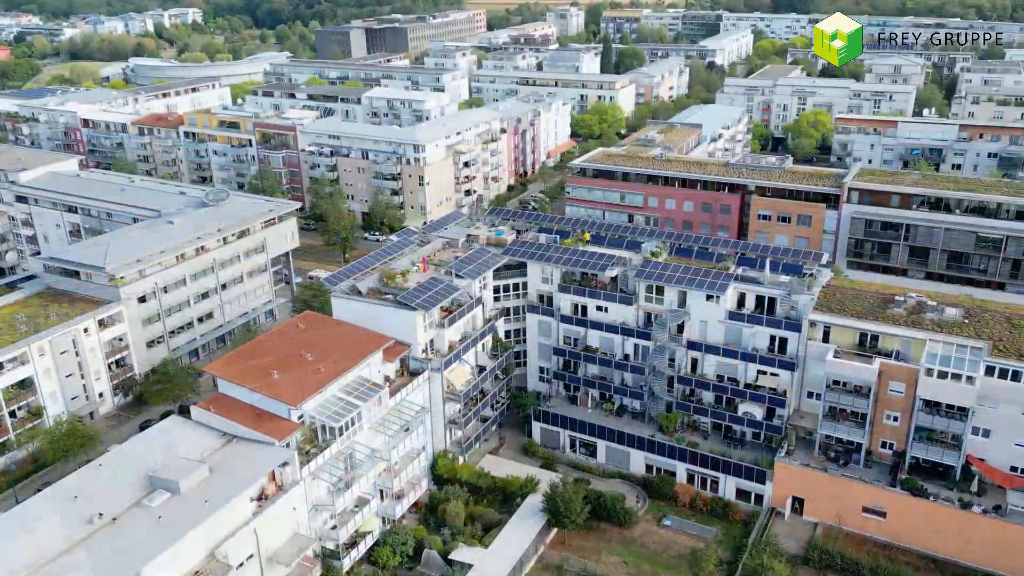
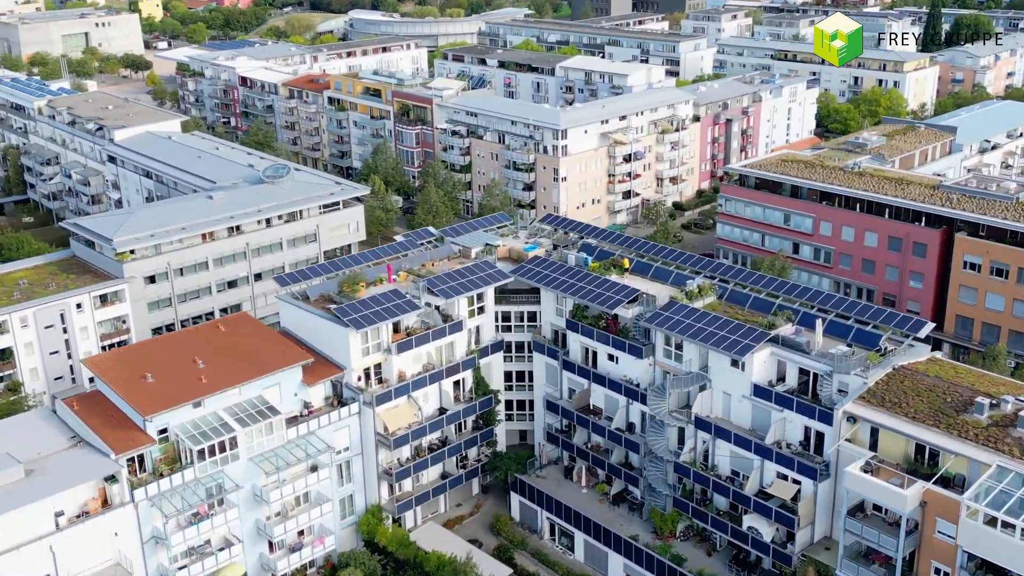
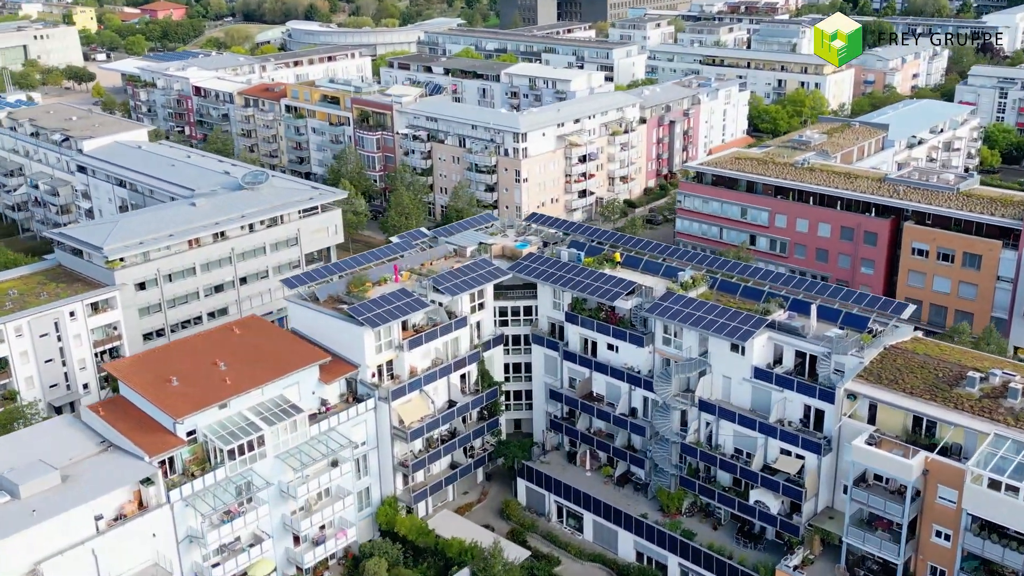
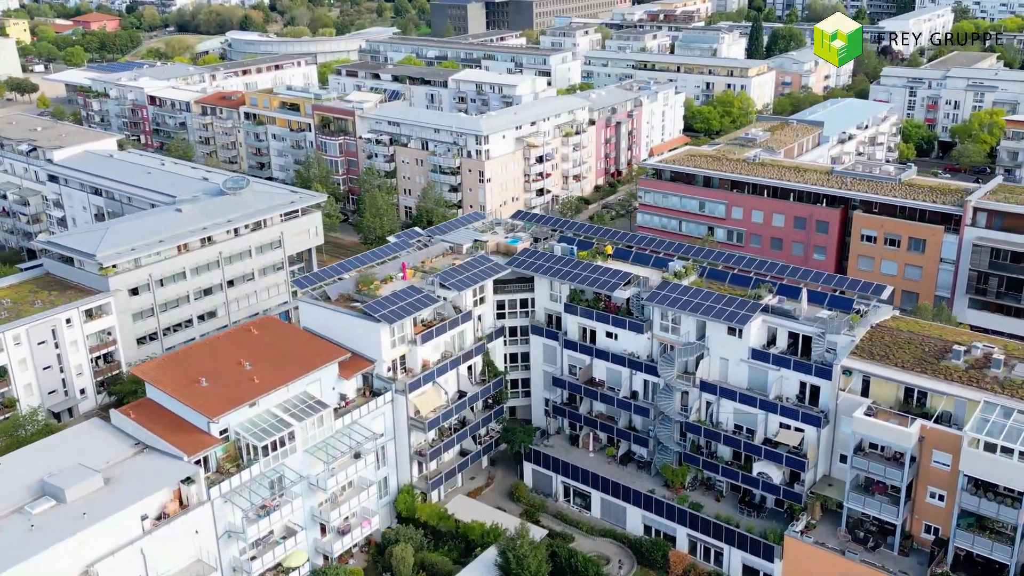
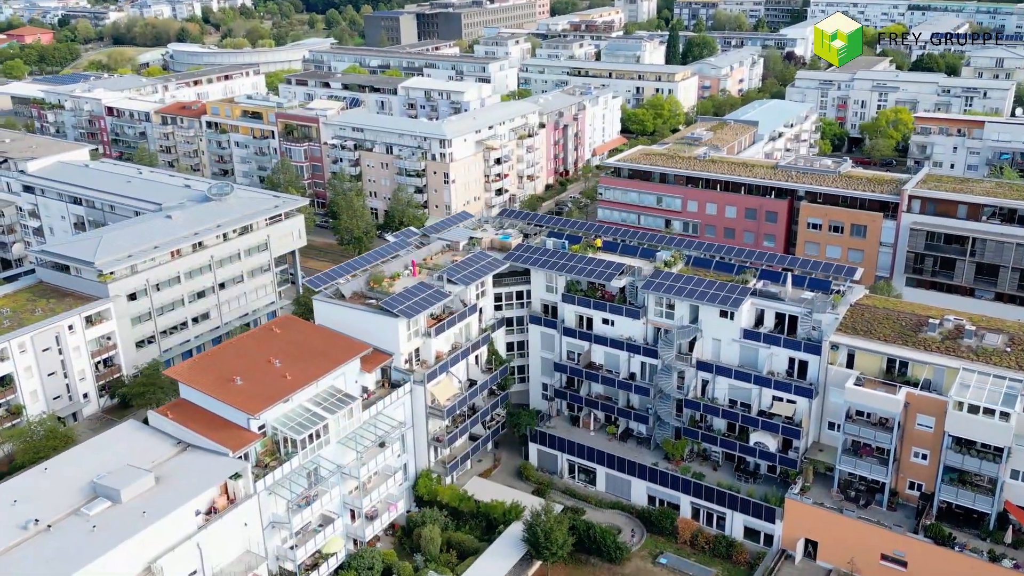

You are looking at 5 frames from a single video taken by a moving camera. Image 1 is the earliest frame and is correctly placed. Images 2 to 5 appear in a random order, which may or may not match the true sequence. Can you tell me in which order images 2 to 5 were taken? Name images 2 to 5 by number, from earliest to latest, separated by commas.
5, 4, 3, 2
